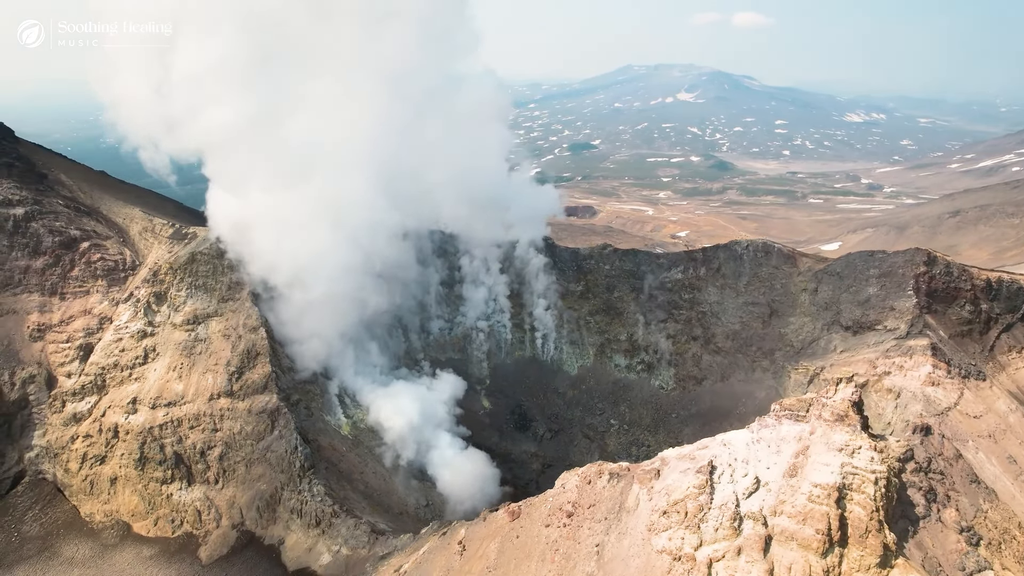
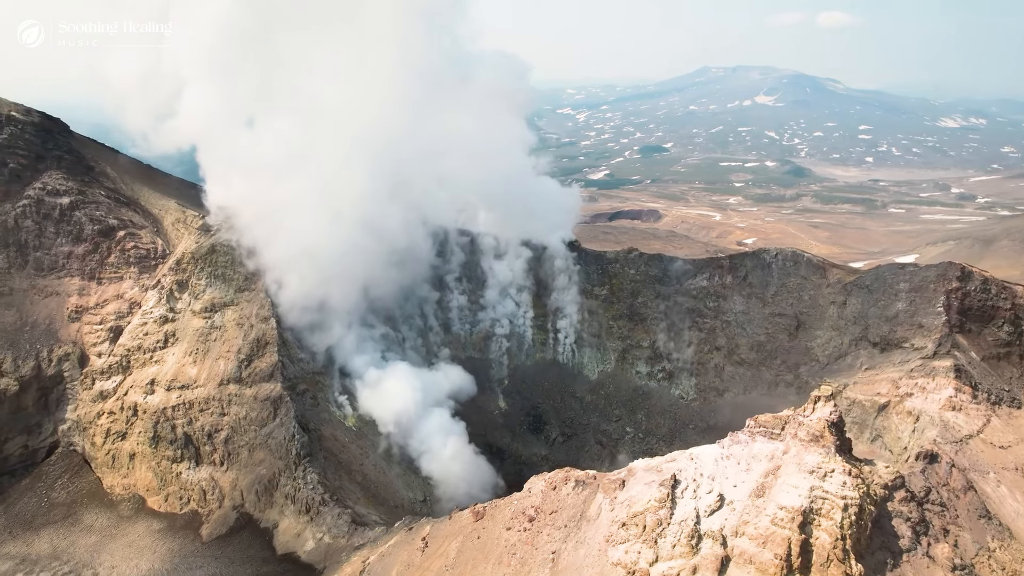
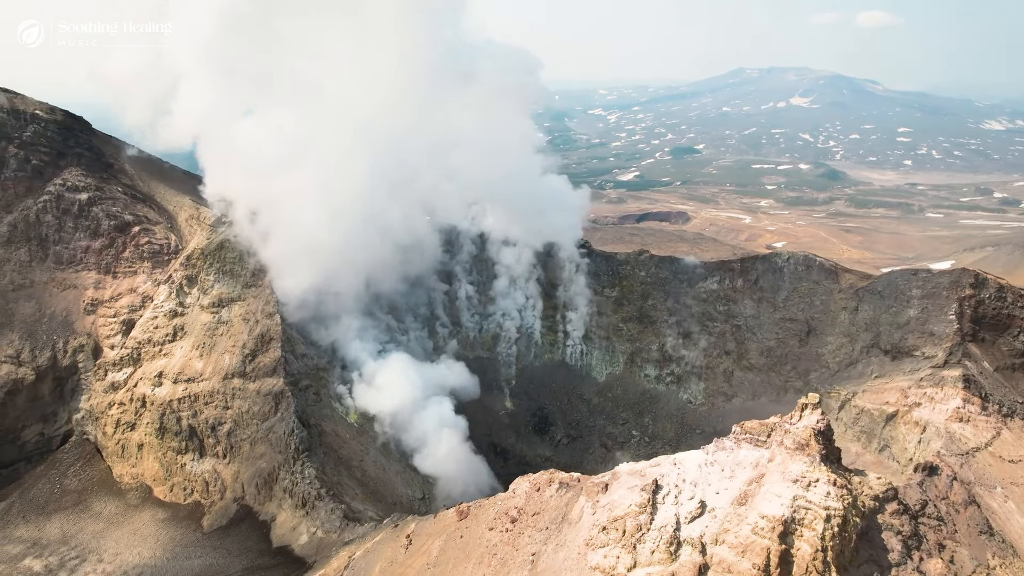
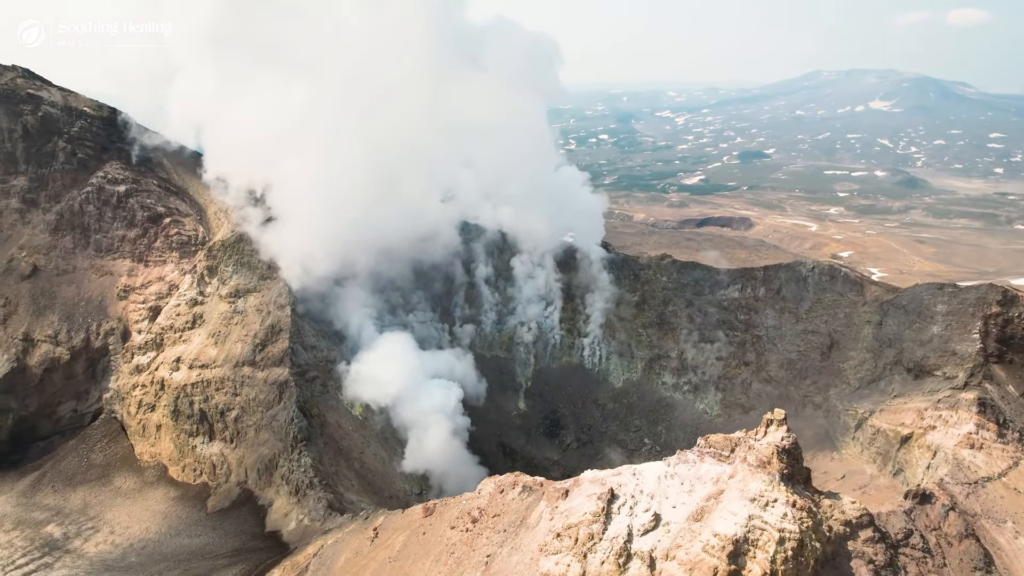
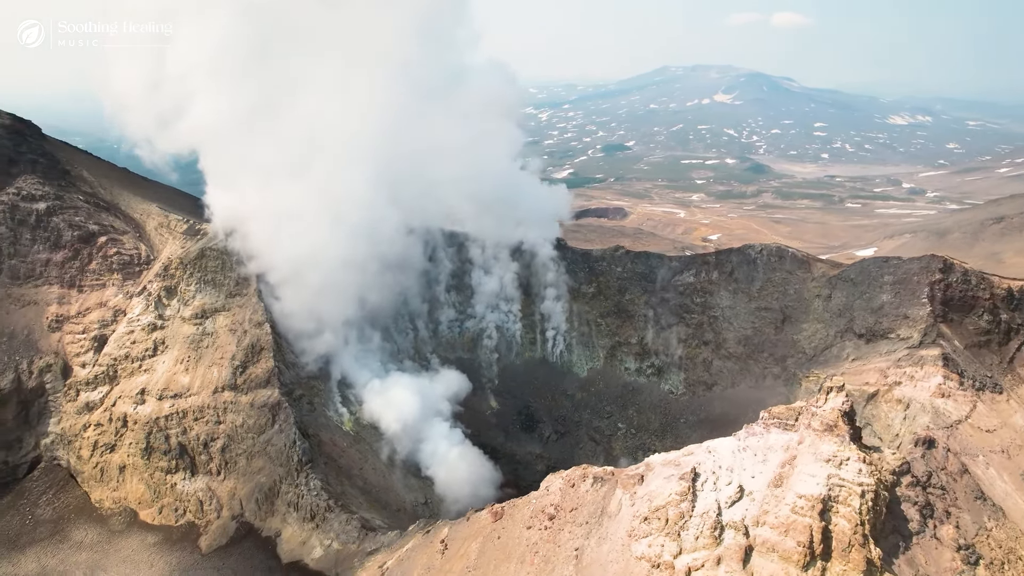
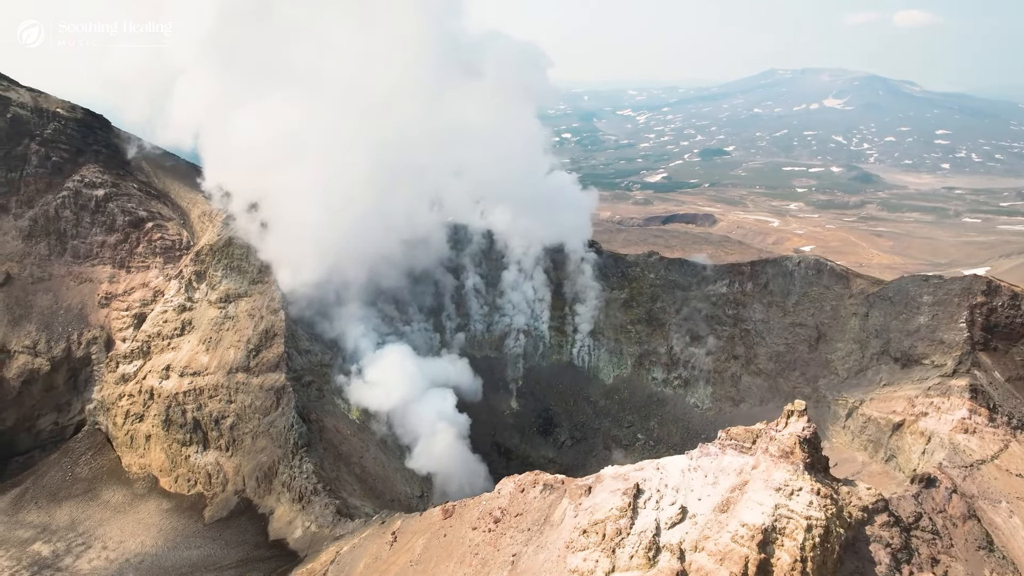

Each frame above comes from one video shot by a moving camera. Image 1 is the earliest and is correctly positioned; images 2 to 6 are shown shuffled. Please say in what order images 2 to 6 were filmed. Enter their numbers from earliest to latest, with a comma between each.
5, 2, 3, 6, 4
